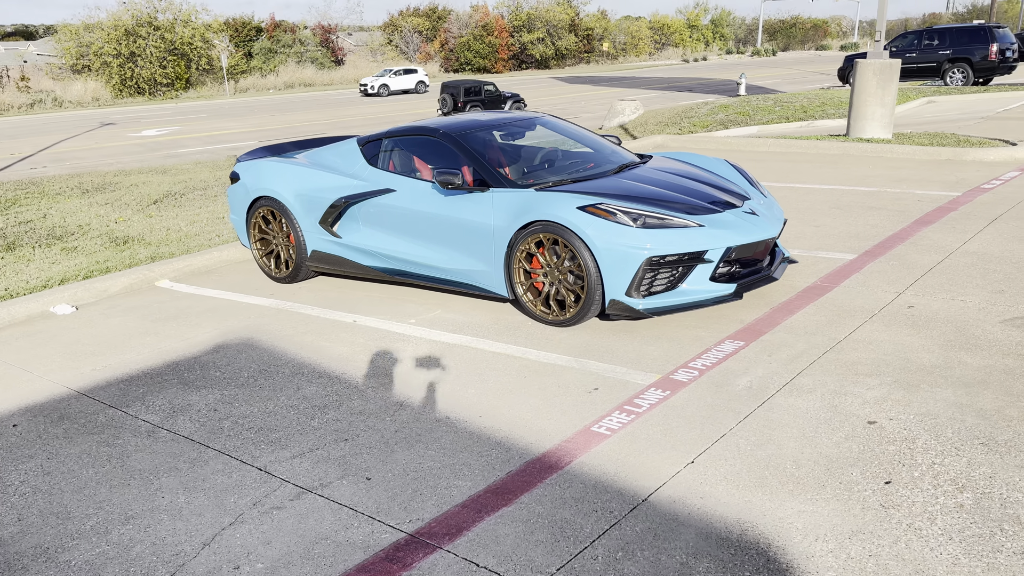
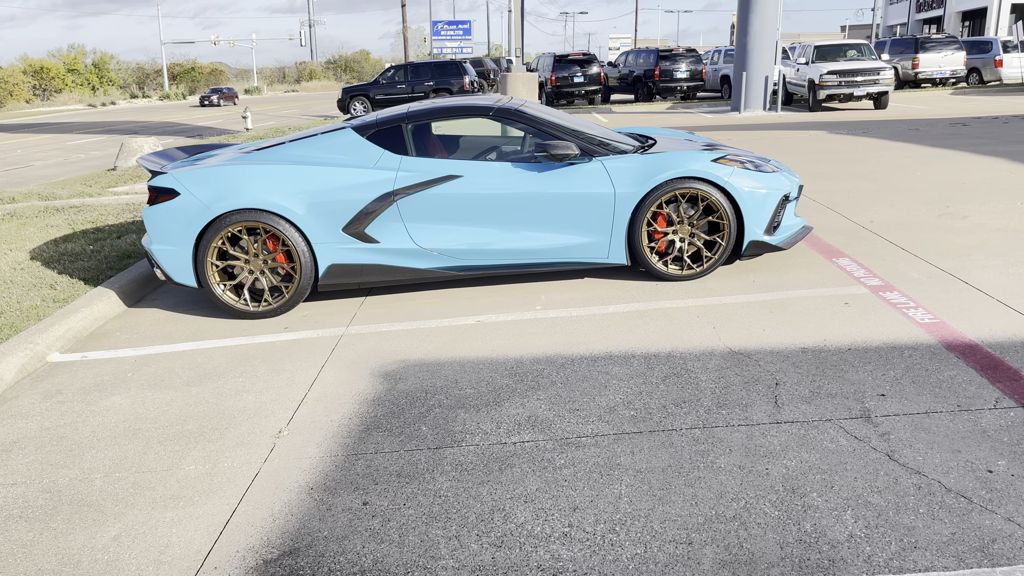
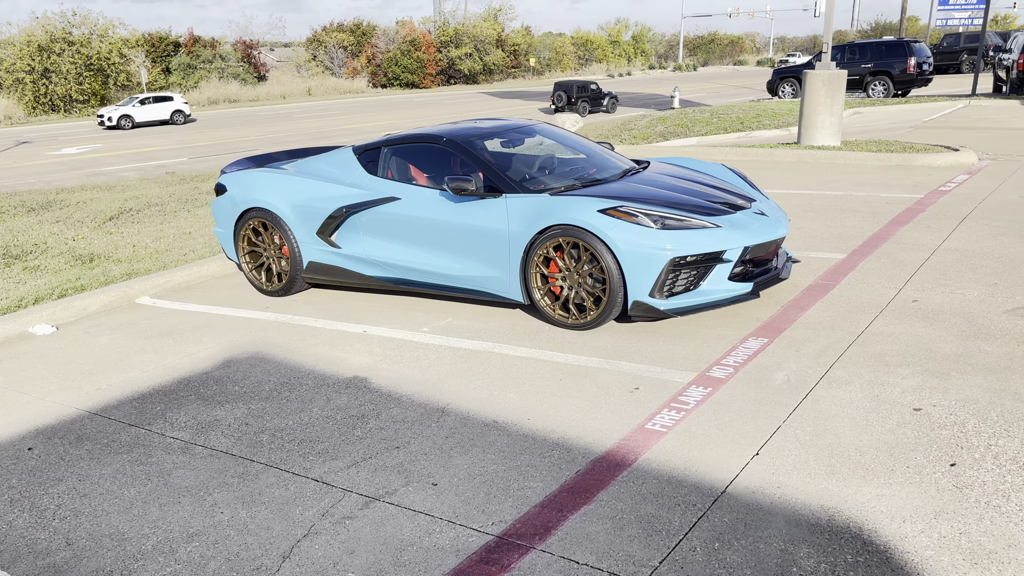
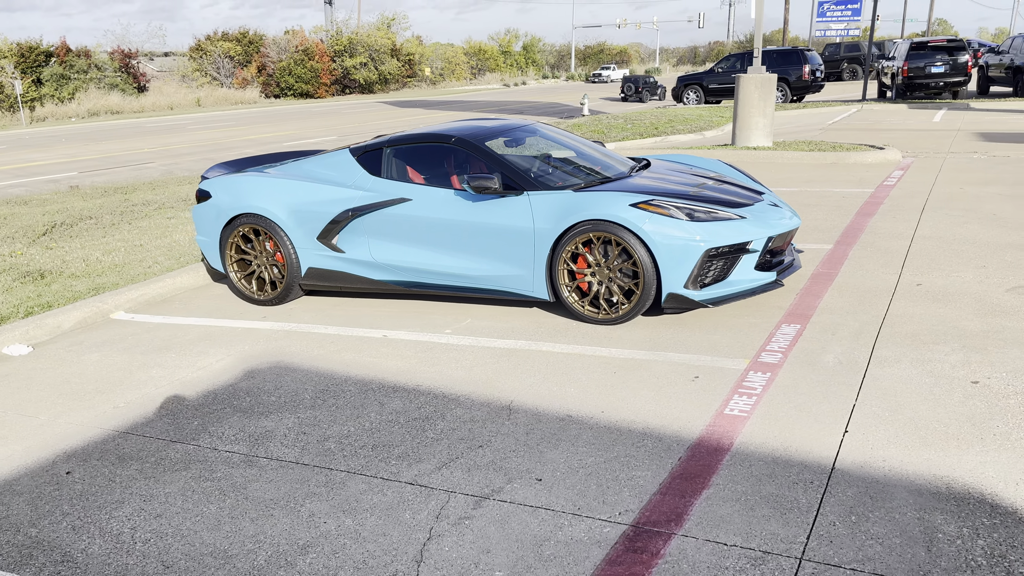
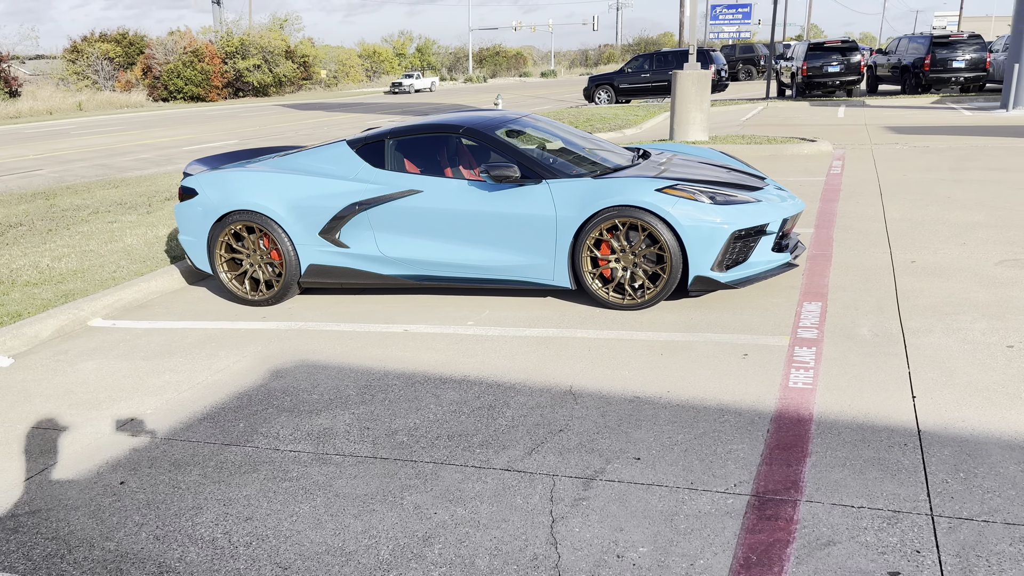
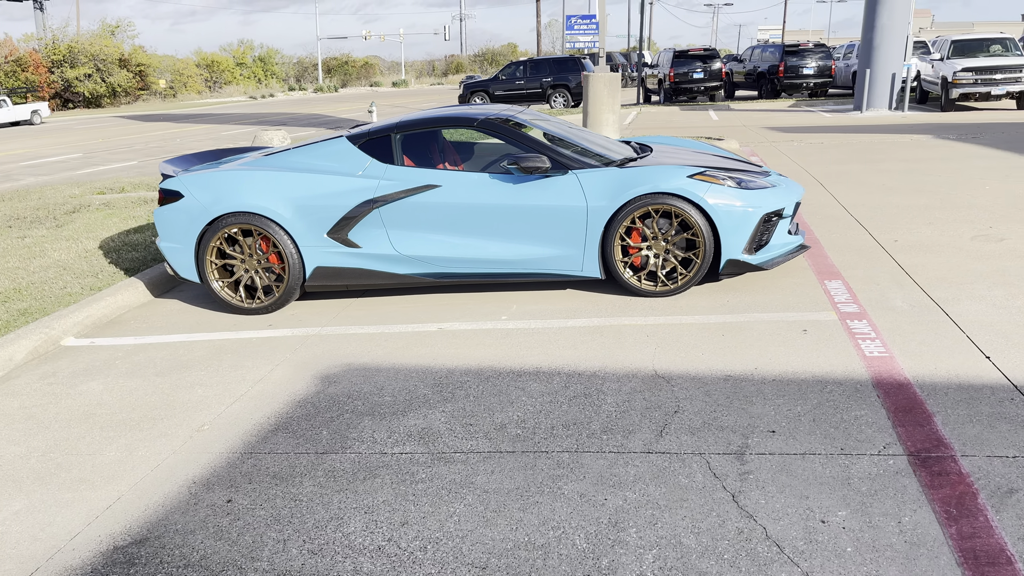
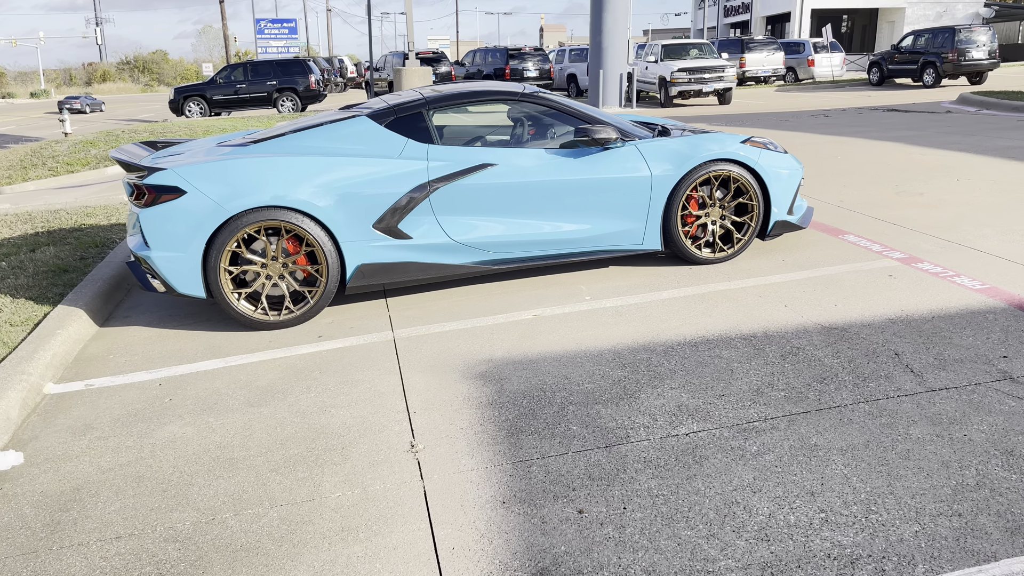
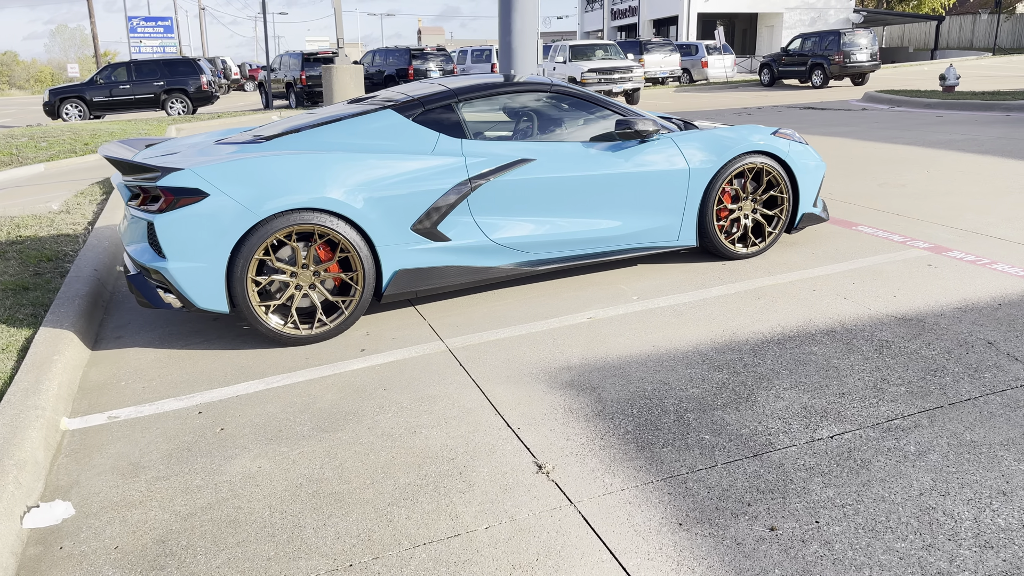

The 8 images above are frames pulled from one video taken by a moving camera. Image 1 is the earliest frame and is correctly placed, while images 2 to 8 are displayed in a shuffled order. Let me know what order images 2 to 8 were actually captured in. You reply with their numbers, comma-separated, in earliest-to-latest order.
3, 4, 5, 6, 2, 7, 8
